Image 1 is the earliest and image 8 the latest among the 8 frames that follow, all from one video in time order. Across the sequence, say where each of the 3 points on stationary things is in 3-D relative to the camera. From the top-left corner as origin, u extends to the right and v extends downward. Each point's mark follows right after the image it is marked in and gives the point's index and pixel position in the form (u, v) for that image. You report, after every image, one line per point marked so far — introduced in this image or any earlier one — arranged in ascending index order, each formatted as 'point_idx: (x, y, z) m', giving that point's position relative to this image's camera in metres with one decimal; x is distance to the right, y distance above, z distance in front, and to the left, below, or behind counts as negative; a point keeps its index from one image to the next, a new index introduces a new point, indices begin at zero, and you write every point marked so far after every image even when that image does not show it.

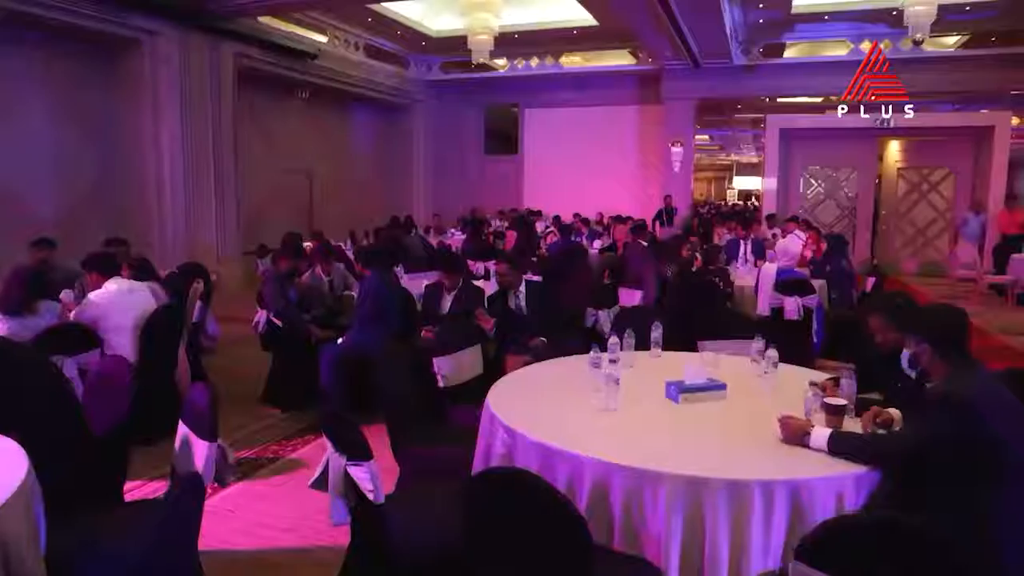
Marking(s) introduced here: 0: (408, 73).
0: (-2.1, +4.4, +15.3) m
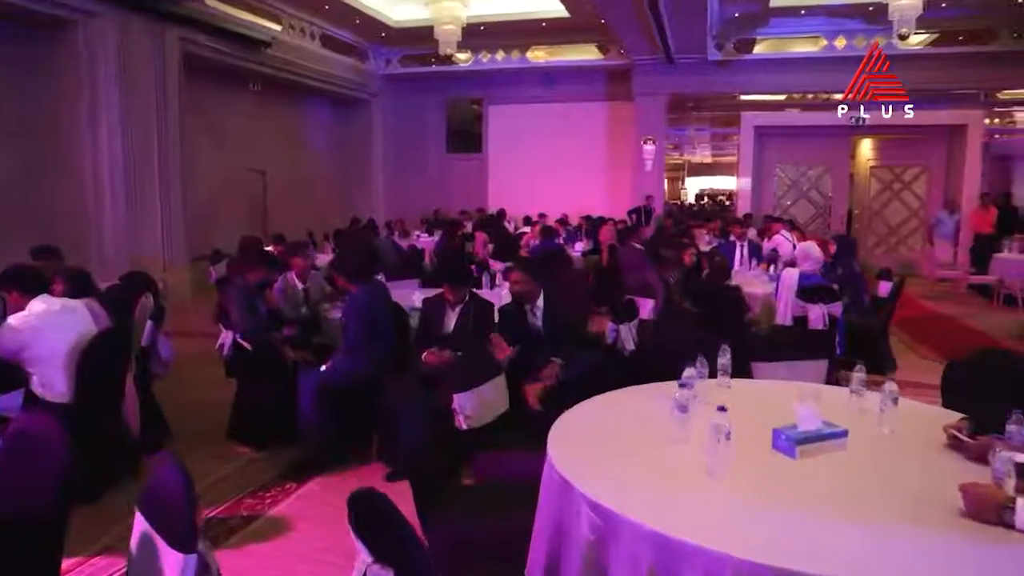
0: (-2.8, +4.3, +14.5) m
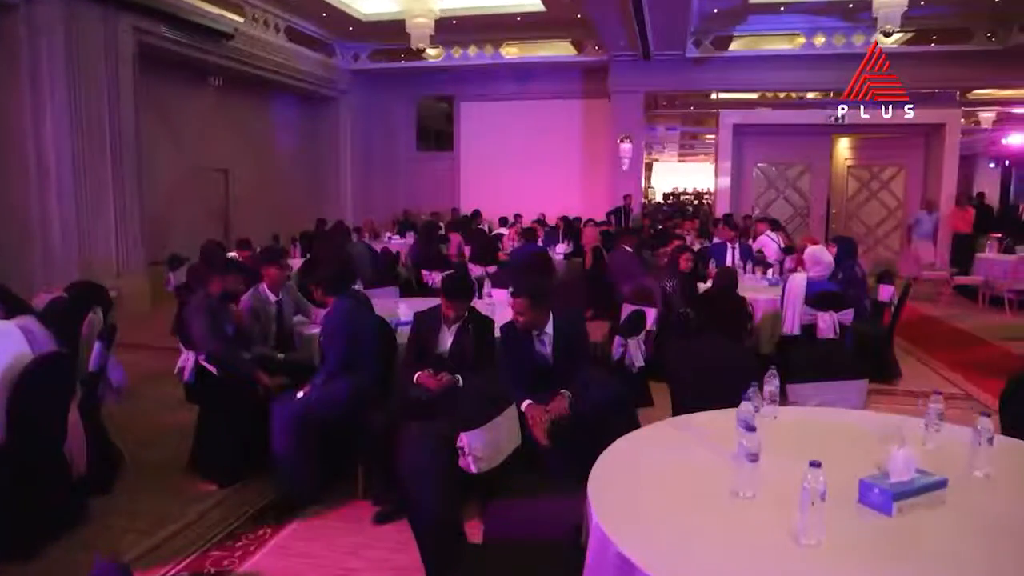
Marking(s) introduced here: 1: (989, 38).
0: (-3.3, +4.2, +13.9) m
1: (+7.8, +4.1, +12.3) m
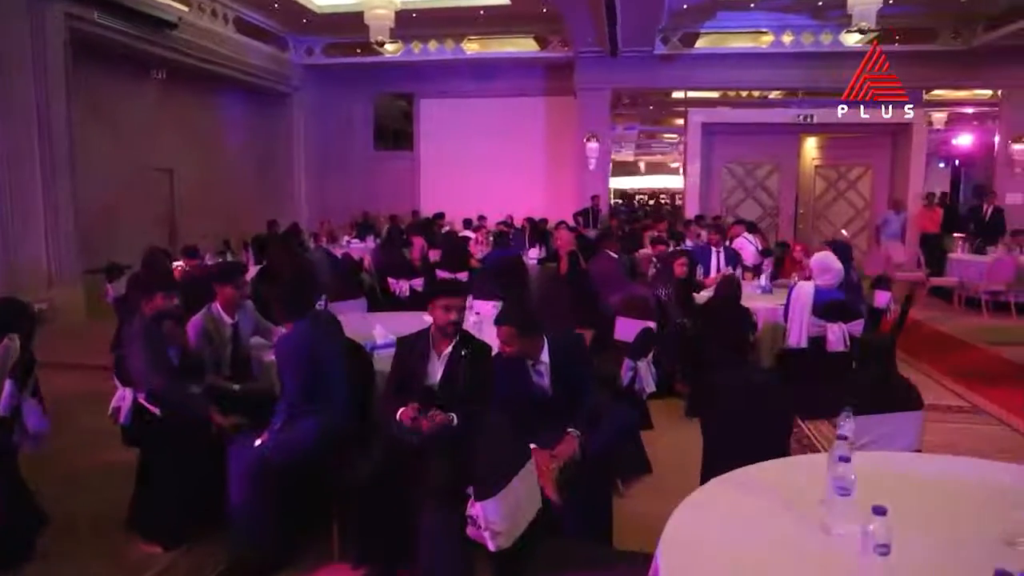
0: (-4.0, +4.1, +13.2) m
1: (+7.2, +4.1, +12.3) m
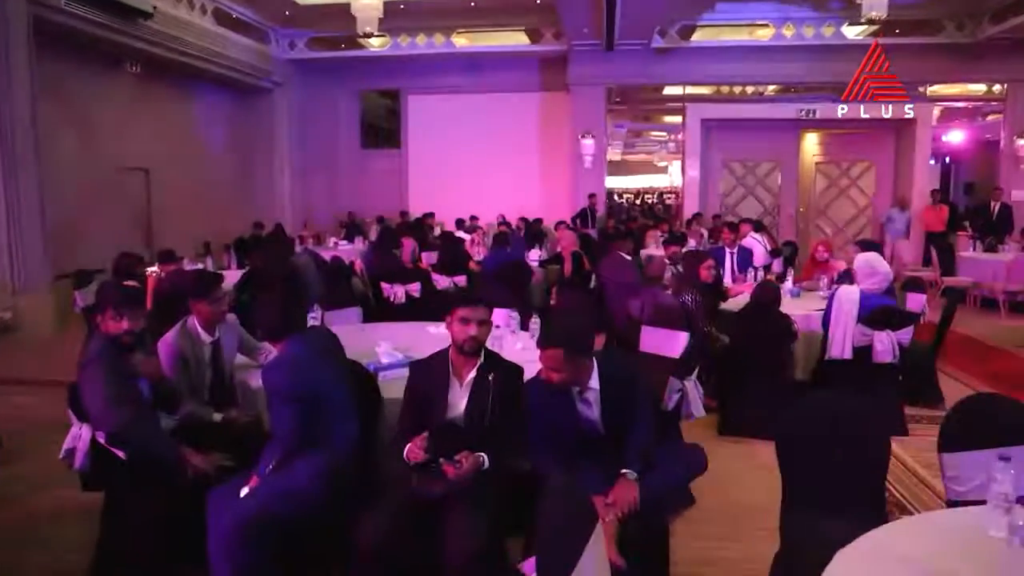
0: (-4.1, +4.0, +12.6) m
1: (+7.1, +4.1, +11.9) m
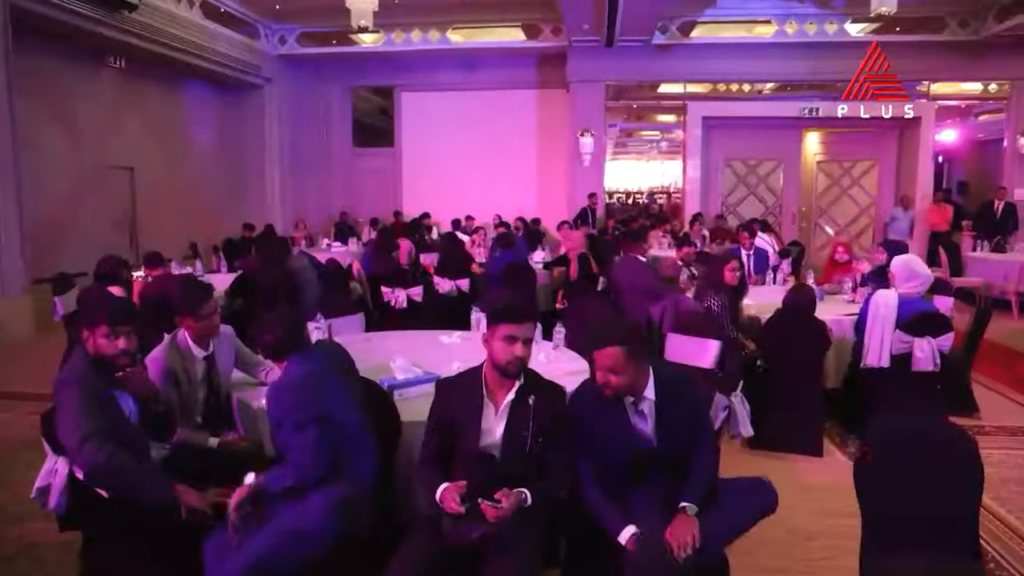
0: (-4.2, +4.0, +12.2) m
1: (+7.1, +4.1, +11.8) m
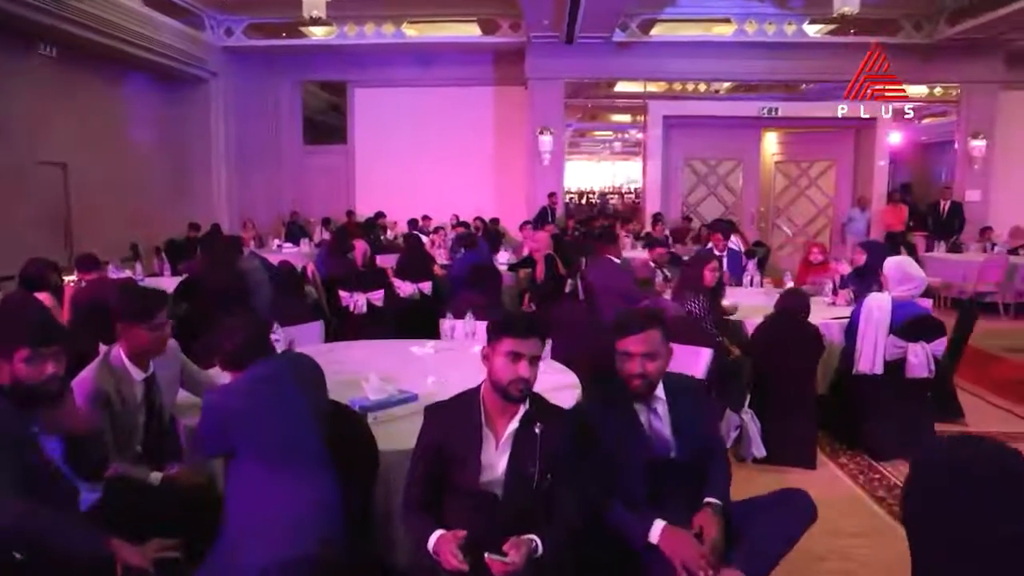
0: (-4.8, +3.9, +11.6) m
1: (+6.4, +4.1, +11.9) m
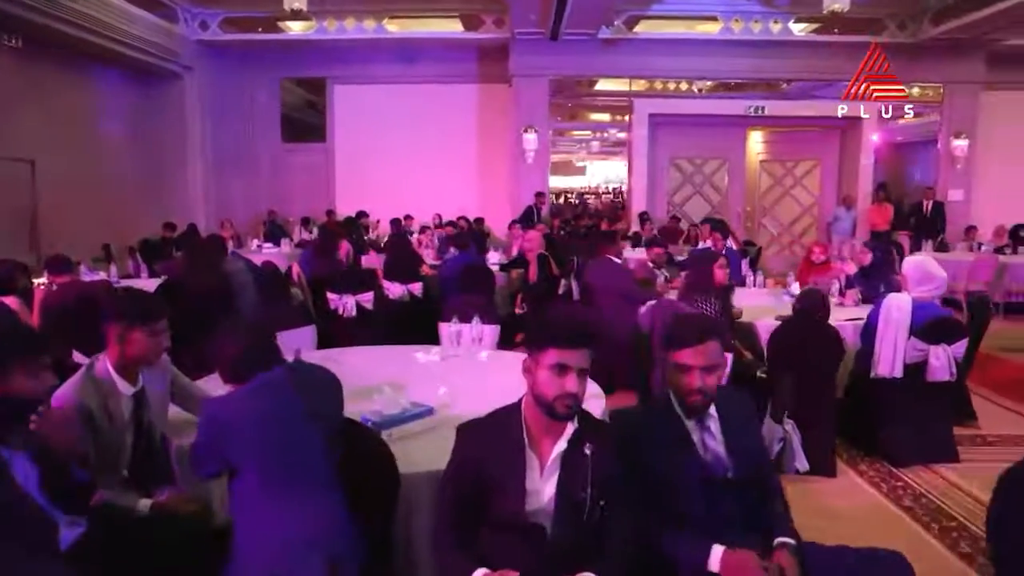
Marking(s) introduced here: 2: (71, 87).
0: (-5.0, +3.9, +11.3) m
1: (+6.1, +4.1, +11.9) m
2: (-5.9, +2.7, +10.0) m
